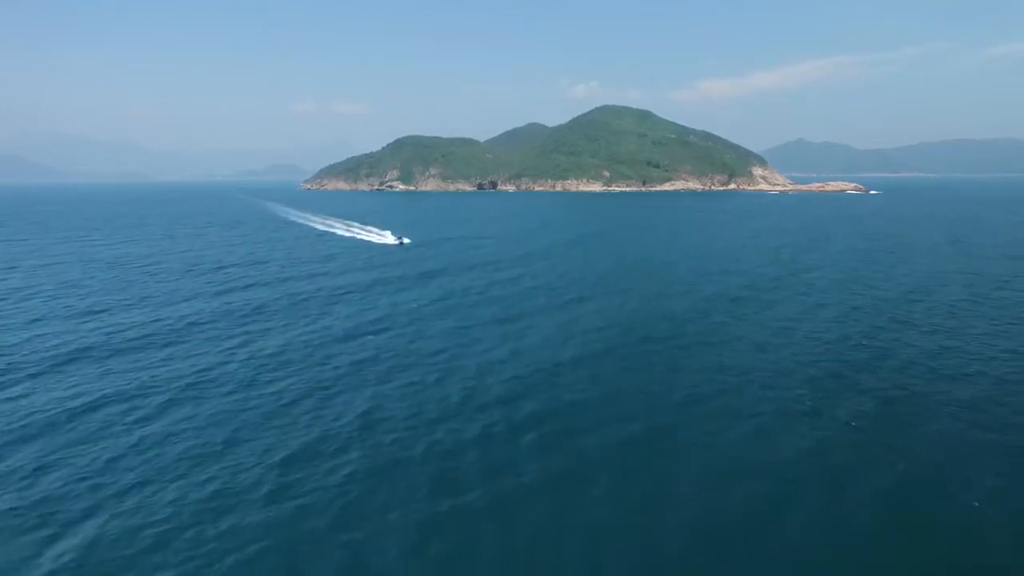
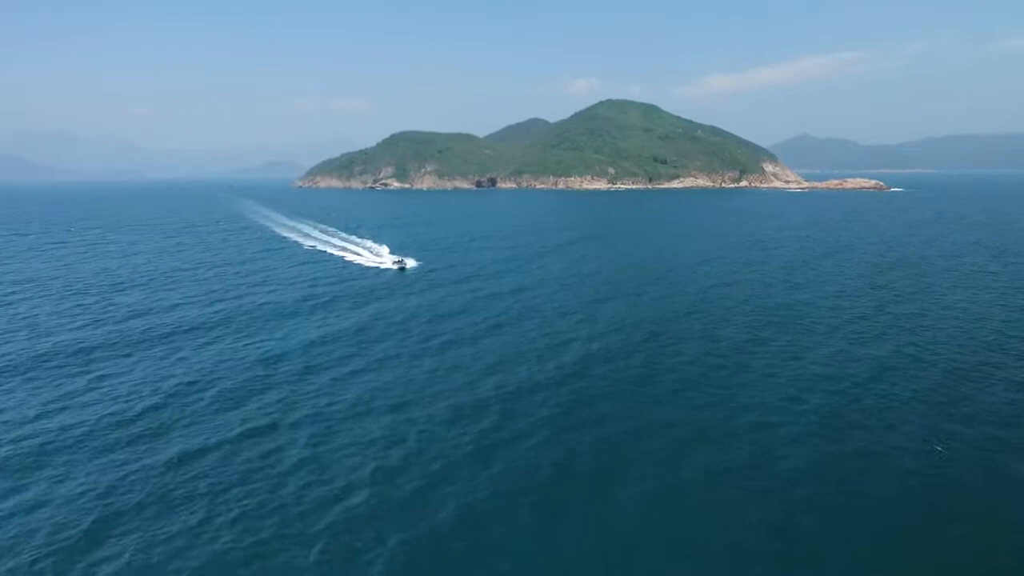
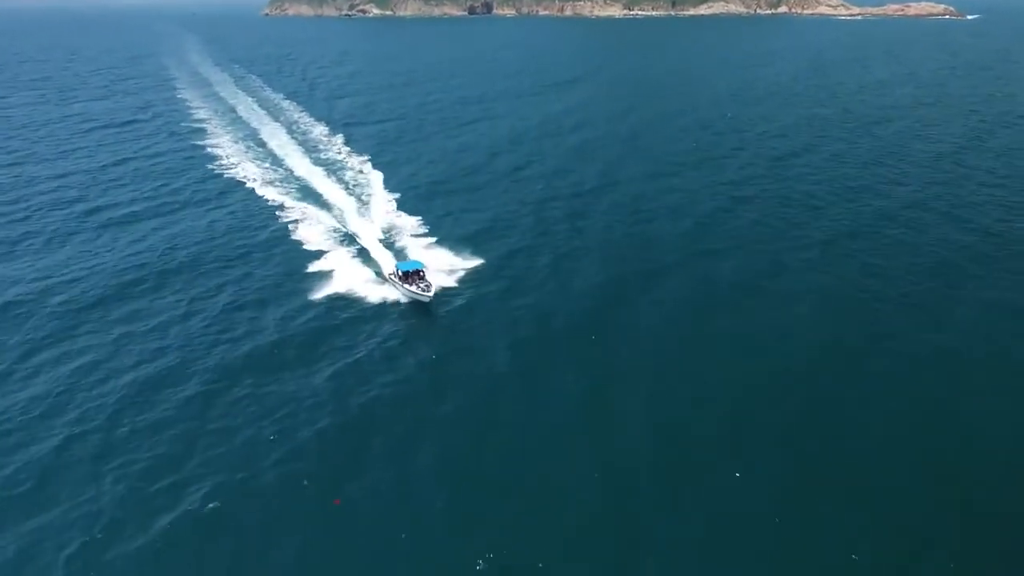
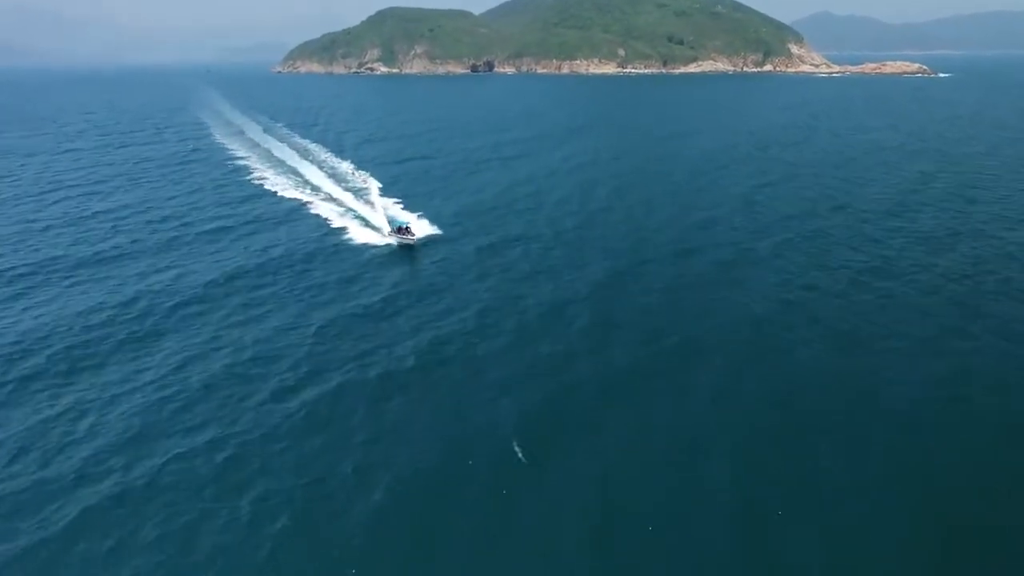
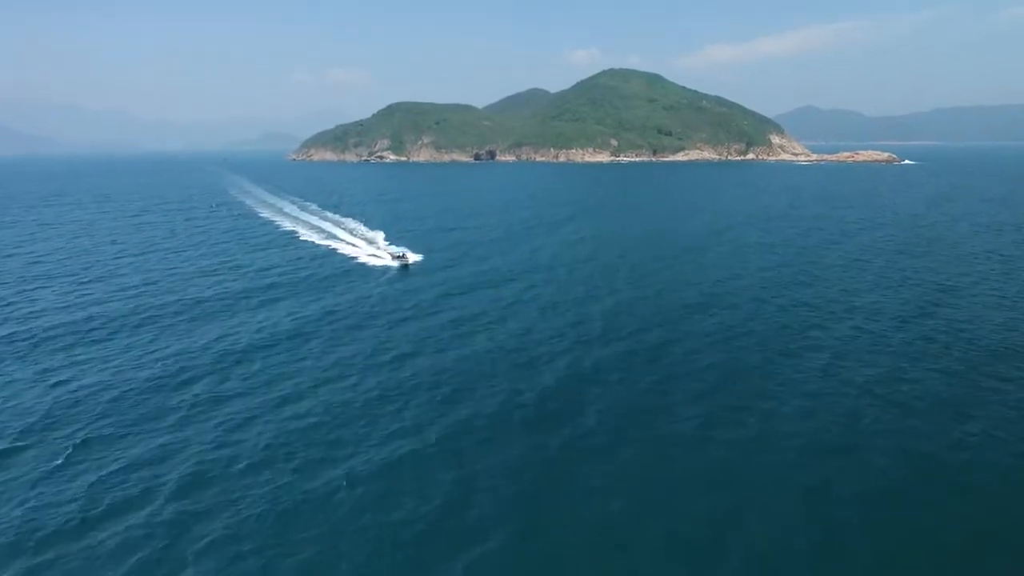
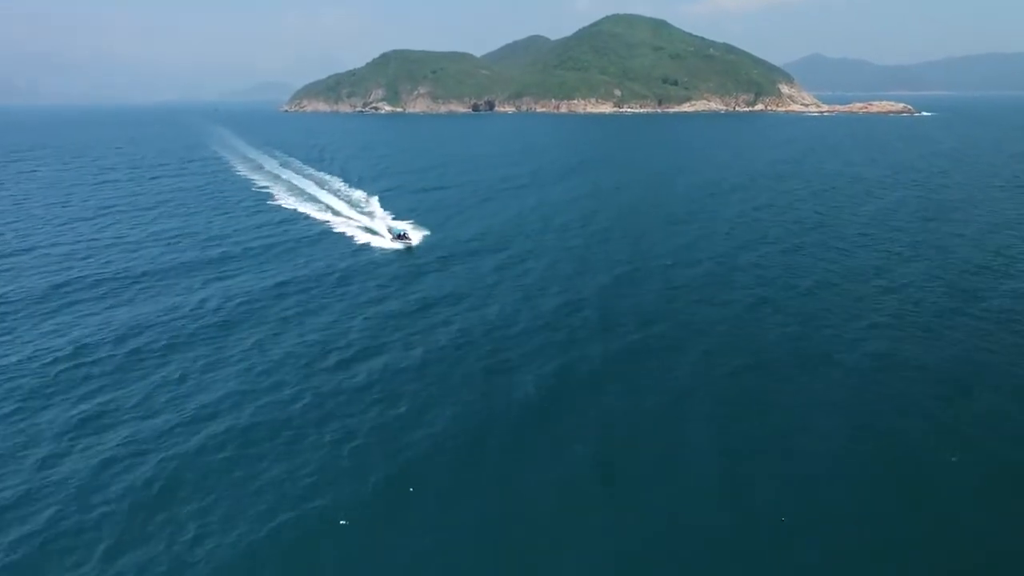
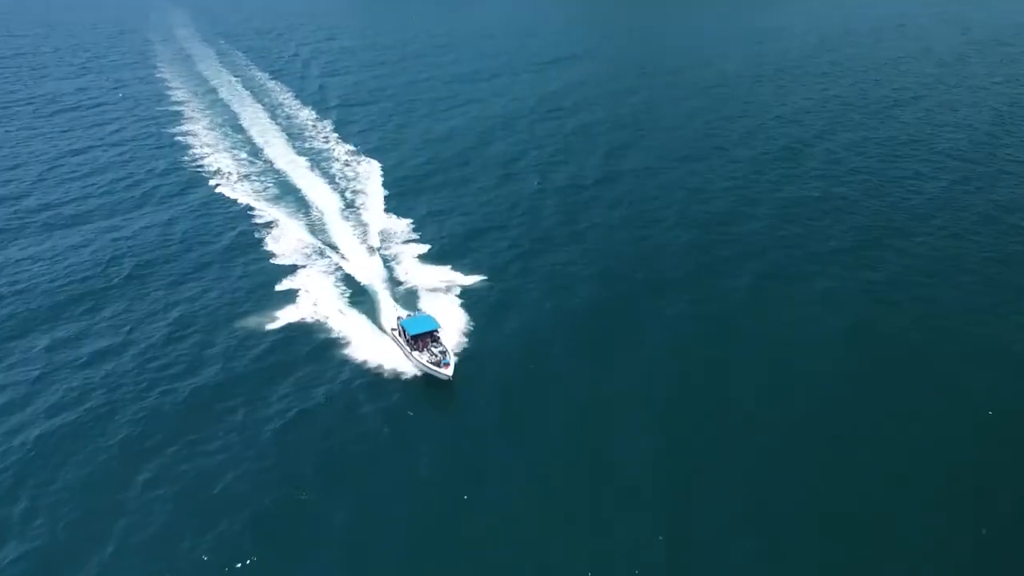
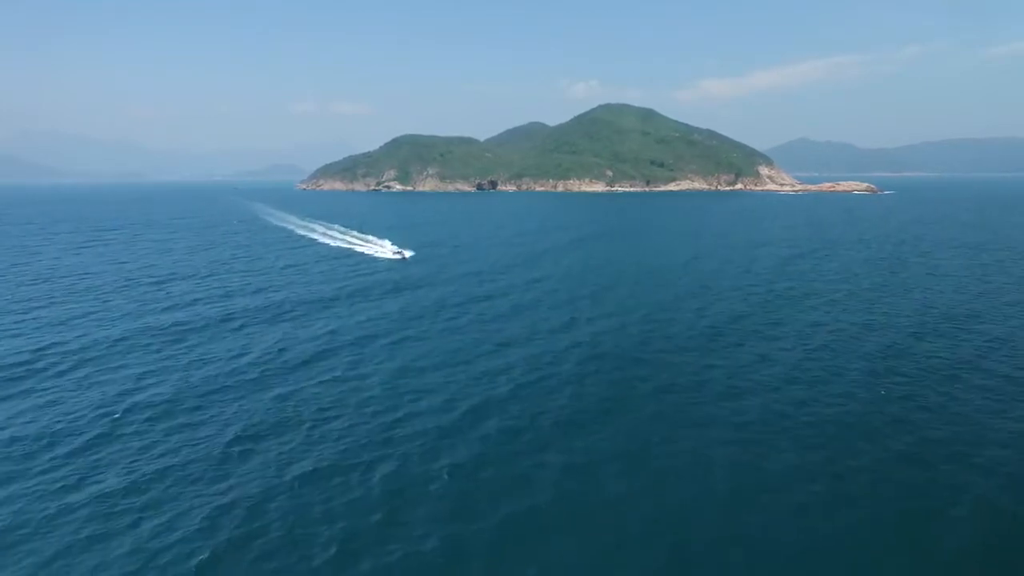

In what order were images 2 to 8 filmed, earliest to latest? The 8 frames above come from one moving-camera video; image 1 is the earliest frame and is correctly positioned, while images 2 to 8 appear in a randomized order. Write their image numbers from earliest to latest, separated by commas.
8, 2, 5, 6, 4, 3, 7
